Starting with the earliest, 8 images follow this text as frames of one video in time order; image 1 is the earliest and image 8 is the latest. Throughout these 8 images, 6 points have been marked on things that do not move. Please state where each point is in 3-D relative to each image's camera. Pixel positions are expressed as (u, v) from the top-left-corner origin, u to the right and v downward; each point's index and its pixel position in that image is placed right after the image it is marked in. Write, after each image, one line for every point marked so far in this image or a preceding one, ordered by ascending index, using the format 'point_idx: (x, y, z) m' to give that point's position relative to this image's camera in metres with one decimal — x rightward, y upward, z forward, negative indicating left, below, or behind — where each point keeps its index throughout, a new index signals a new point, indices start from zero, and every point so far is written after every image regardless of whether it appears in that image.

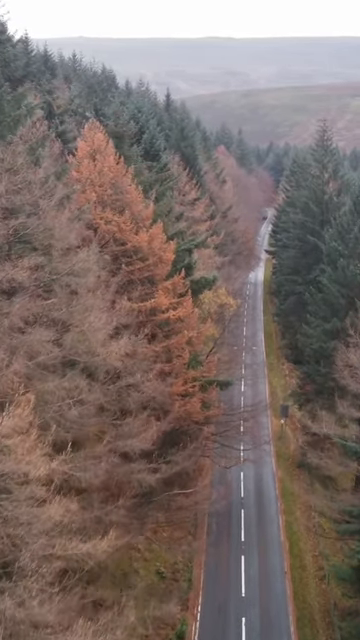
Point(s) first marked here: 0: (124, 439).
0: (-2.8, -6.1, +19.1) m
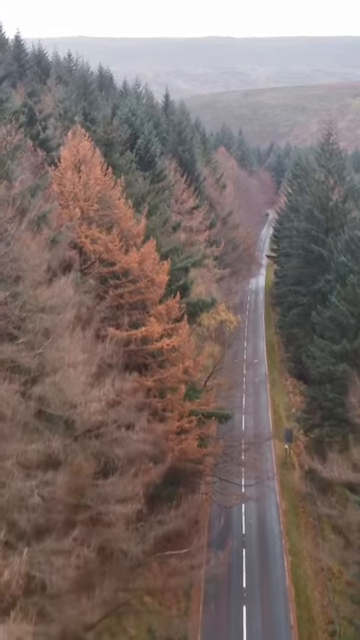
0: (-3.2, -8.0, +16.3) m
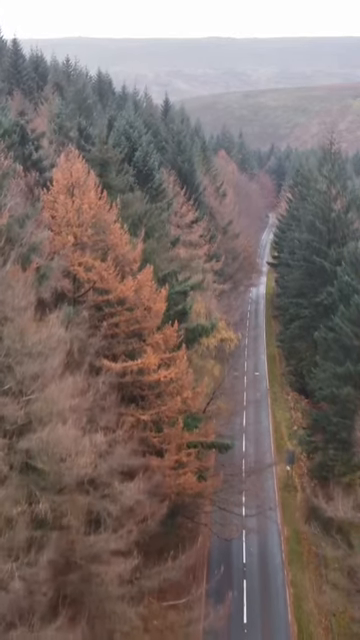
0: (-3.3, -9.8, +15.3) m
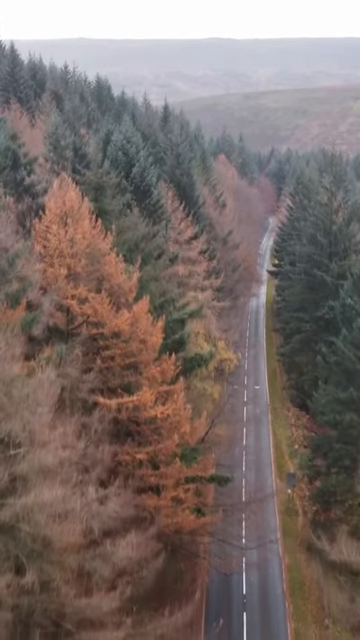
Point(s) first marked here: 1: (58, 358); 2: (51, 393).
0: (-3.5, -11.8, +14.4) m
1: (-6.5, -2.2, +19.6) m
2: (-5.5, -3.1, +16.0) m
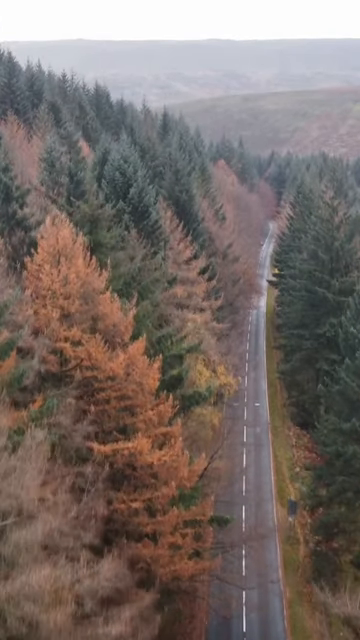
0: (-3.6, -14.2, +13.6) m
1: (-6.6, -4.6, +18.8) m
2: (-5.7, -5.5, +15.2) m
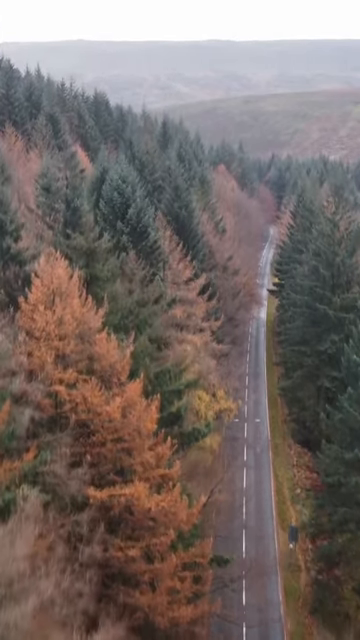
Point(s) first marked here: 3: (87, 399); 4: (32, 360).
0: (-3.7, -16.4, +13.0) m
1: (-6.7, -6.8, +18.1) m
2: (-5.8, -7.8, +14.6) m
3: (-5.0, -4.2, +19.8) m
4: (-7.8, -2.1, +19.8) m
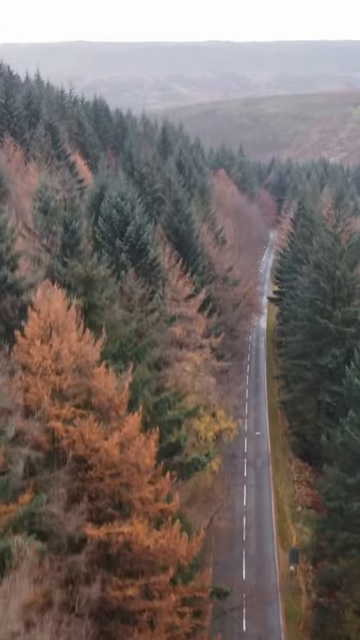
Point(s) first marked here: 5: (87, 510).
0: (-3.7, -18.3, +12.6) m
1: (-6.7, -8.7, +17.8) m
2: (-5.8, -9.6, +14.2) m
3: (-5.0, -6.0, +19.5) m
4: (-7.9, -3.9, +19.4) m
5: (-5.0, -10.3, +19.8) m
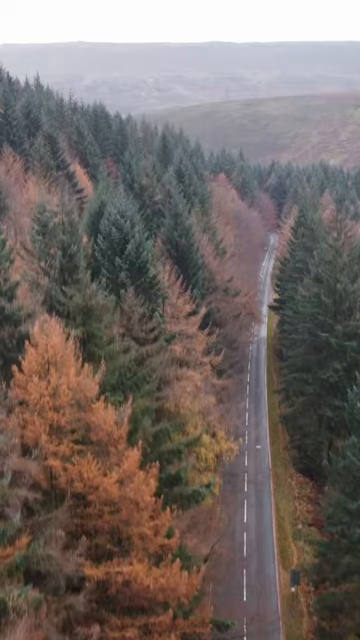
0: (-3.7, -20.1, +12.2) m
1: (-6.7, -10.5, +17.4) m
2: (-5.8, -11.4, +13.8) m
3: (-5.0, -7.8, +19.1) m
4: (-7.9, -5.8, +19.0) m
5: (-5.0, -12.1, +19.5) m
